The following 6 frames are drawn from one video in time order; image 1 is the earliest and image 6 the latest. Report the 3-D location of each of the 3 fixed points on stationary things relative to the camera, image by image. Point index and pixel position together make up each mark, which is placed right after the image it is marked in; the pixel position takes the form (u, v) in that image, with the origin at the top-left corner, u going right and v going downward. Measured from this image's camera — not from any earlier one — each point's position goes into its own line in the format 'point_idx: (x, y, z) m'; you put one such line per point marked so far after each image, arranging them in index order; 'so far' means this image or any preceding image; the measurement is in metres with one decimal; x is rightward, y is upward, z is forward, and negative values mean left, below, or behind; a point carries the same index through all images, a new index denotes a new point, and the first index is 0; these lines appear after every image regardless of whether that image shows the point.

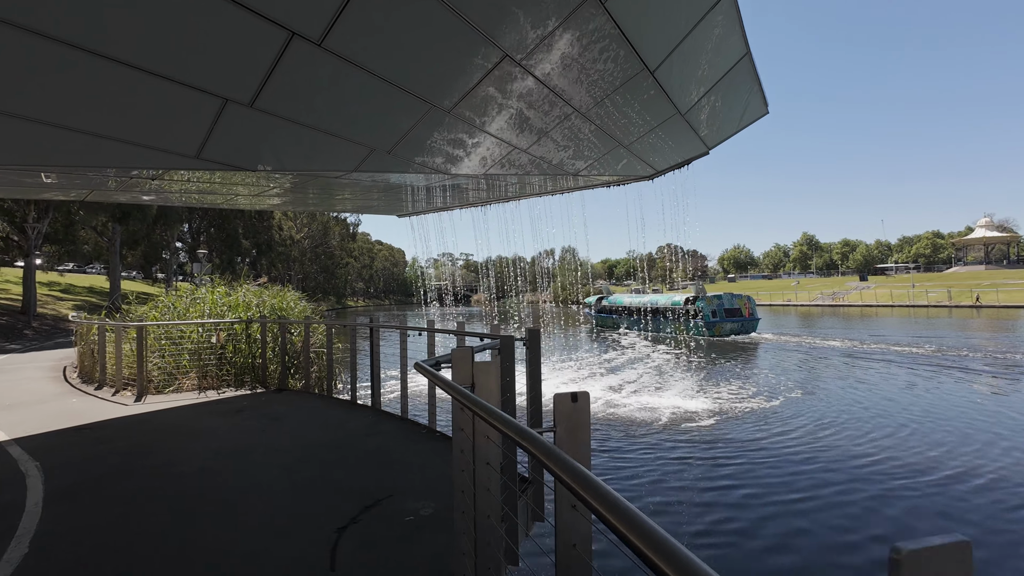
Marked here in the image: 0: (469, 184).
0: (-0.8, +2.0, +9.0) m
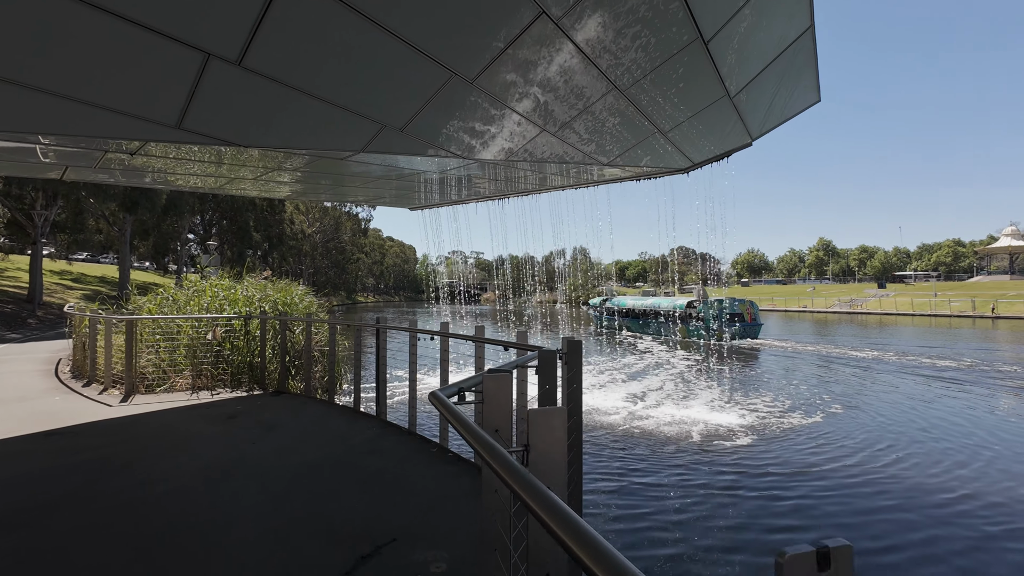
0: (-0.4, +2.0, +8.4) m
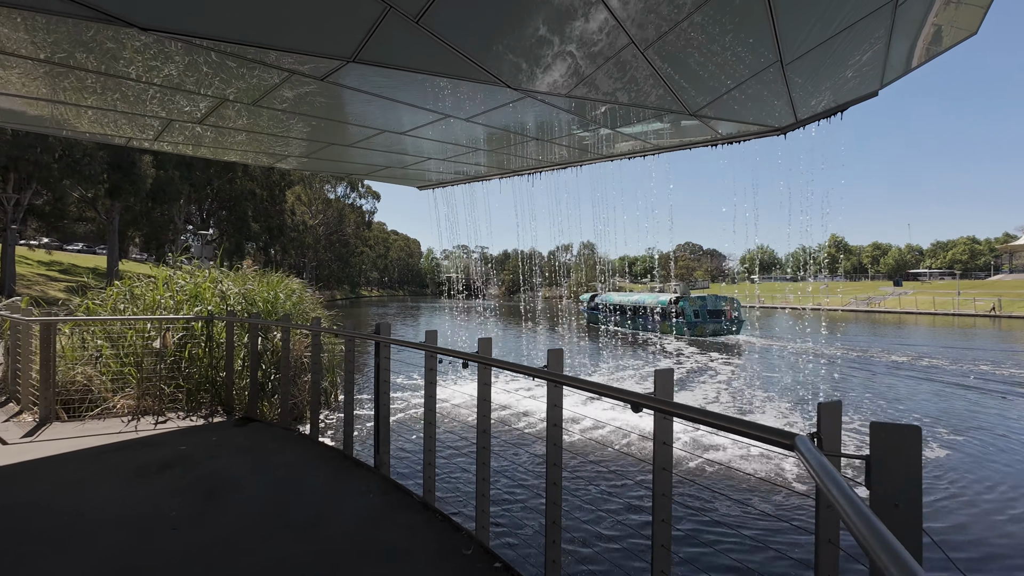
0: (0.0, +2.1, +7.0) m
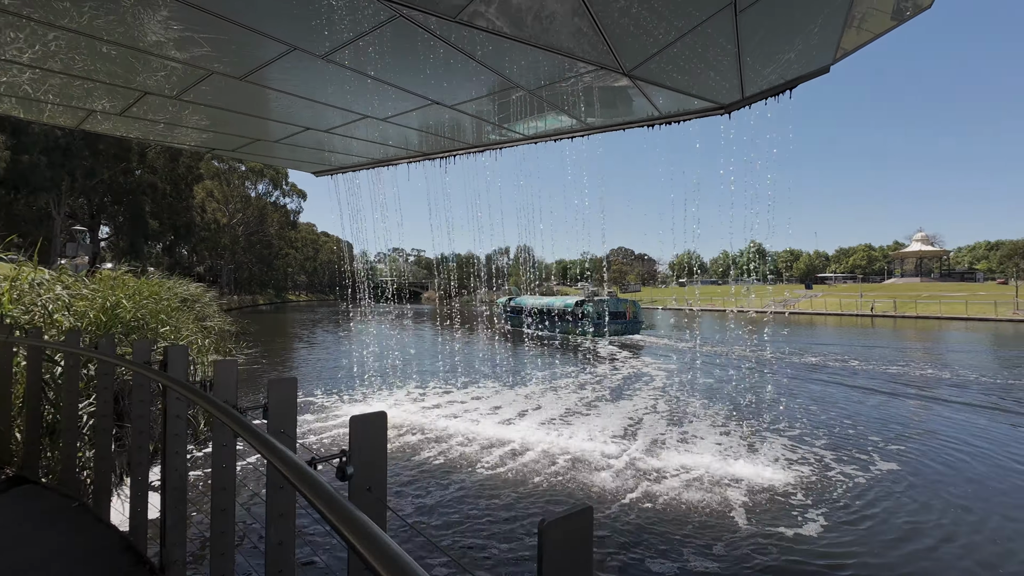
0: (-1.1, +2.1, +6.0) m
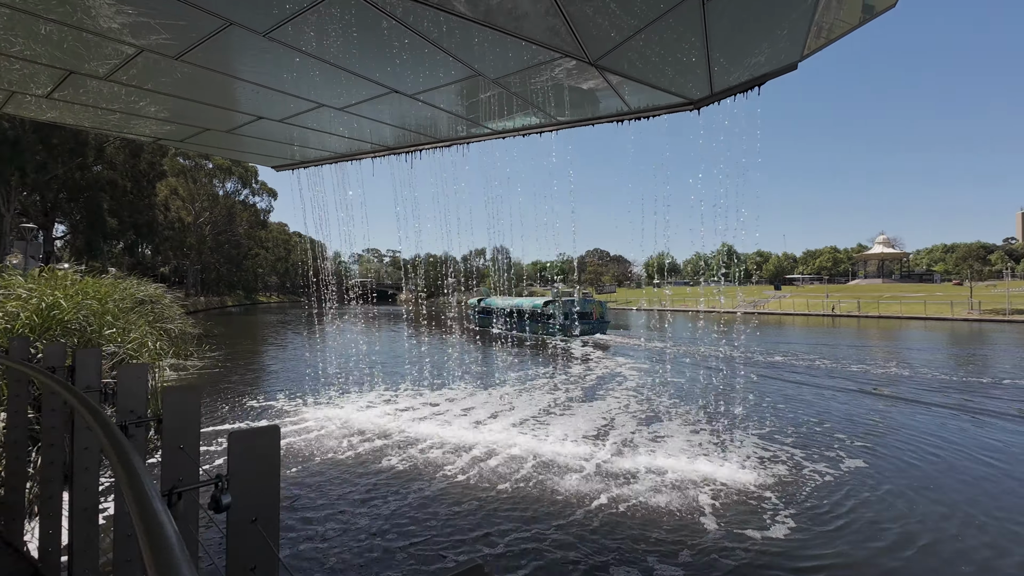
0: (-1.4, +2.1, +5.8) m
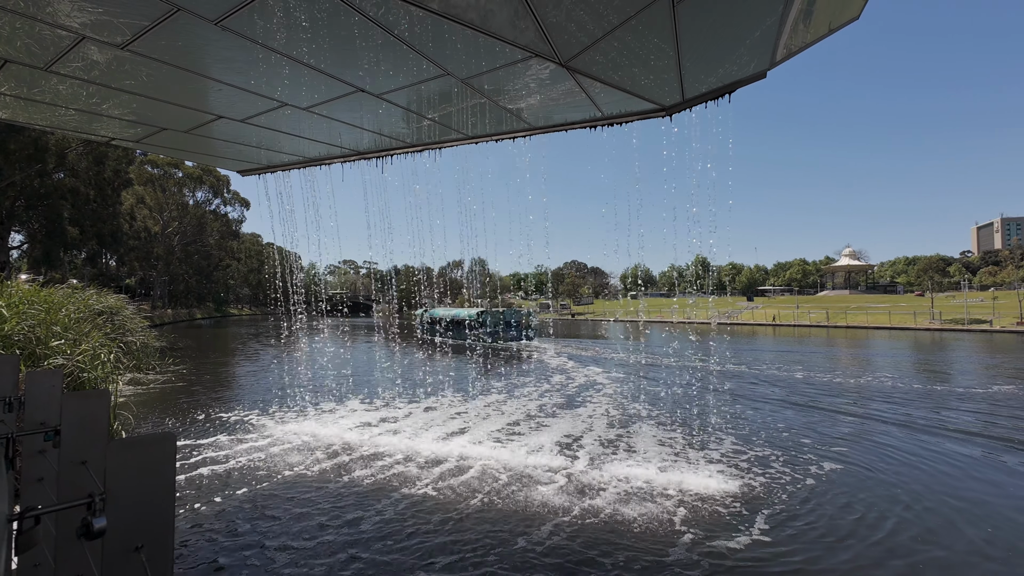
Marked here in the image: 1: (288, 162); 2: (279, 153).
0: (-1.7, +2.0, +5.7) m
1: (-3.5, +1.9, +7.7) m
2: (-3.4, +1.9, +7.1) m
